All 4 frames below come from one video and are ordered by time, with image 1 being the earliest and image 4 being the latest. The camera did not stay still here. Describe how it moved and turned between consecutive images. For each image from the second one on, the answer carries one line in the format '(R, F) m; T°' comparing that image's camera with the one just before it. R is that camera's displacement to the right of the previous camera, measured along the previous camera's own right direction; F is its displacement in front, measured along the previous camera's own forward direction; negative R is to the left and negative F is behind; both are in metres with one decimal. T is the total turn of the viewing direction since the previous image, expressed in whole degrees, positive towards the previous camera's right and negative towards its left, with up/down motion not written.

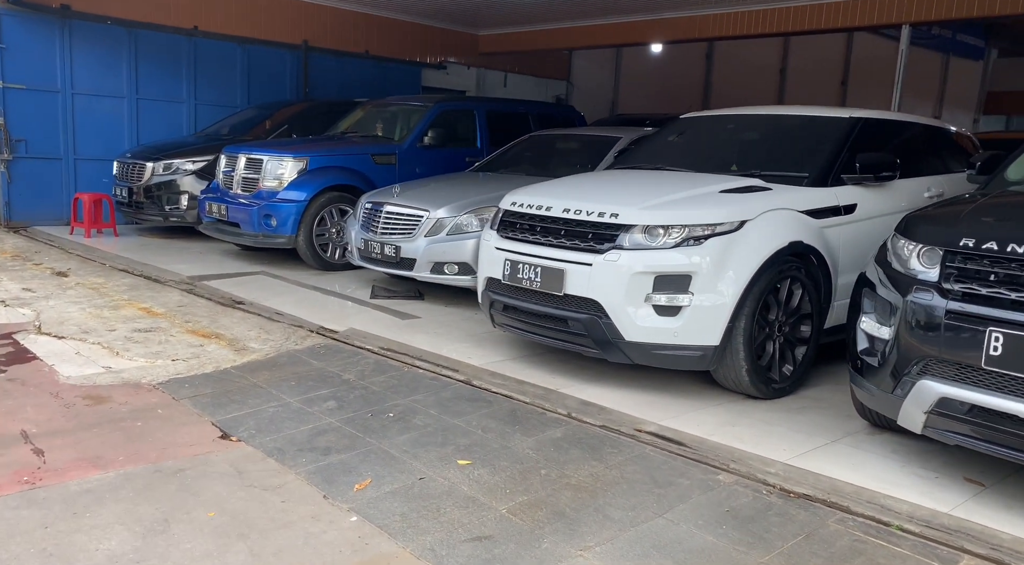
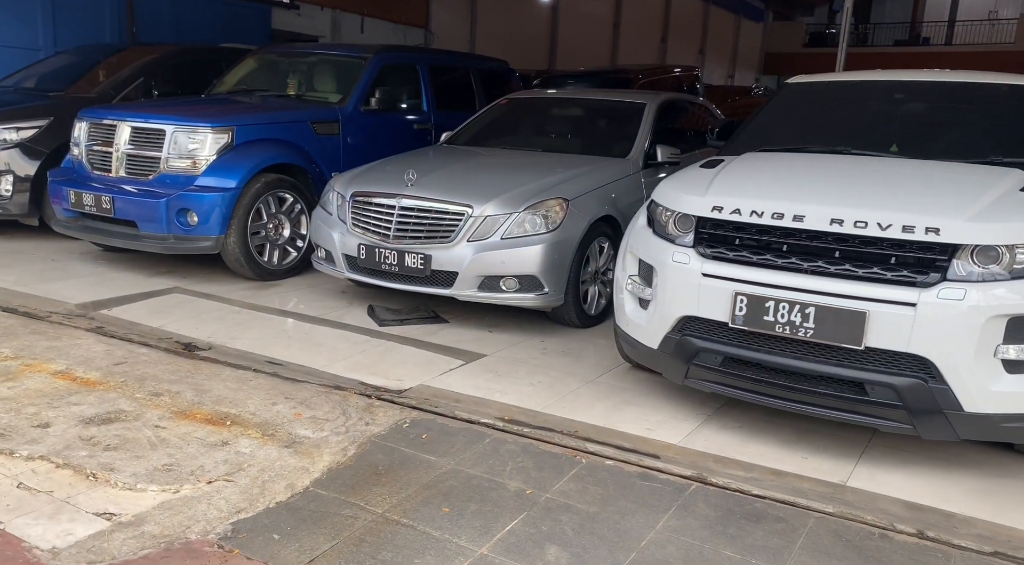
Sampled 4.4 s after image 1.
(-1.8, +1.9) m; +16°
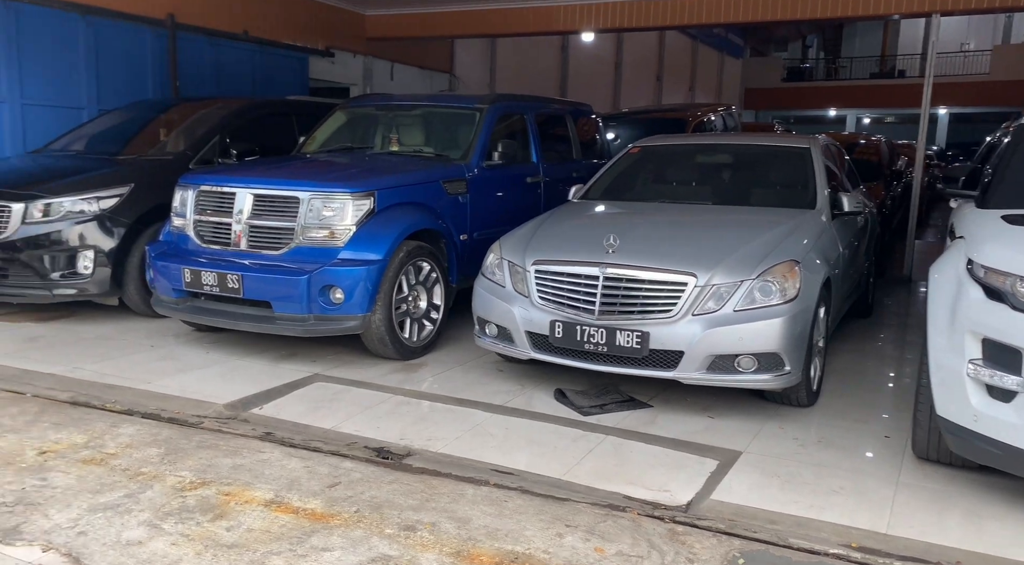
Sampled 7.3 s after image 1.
(-1.4, +0.7) m; +2°
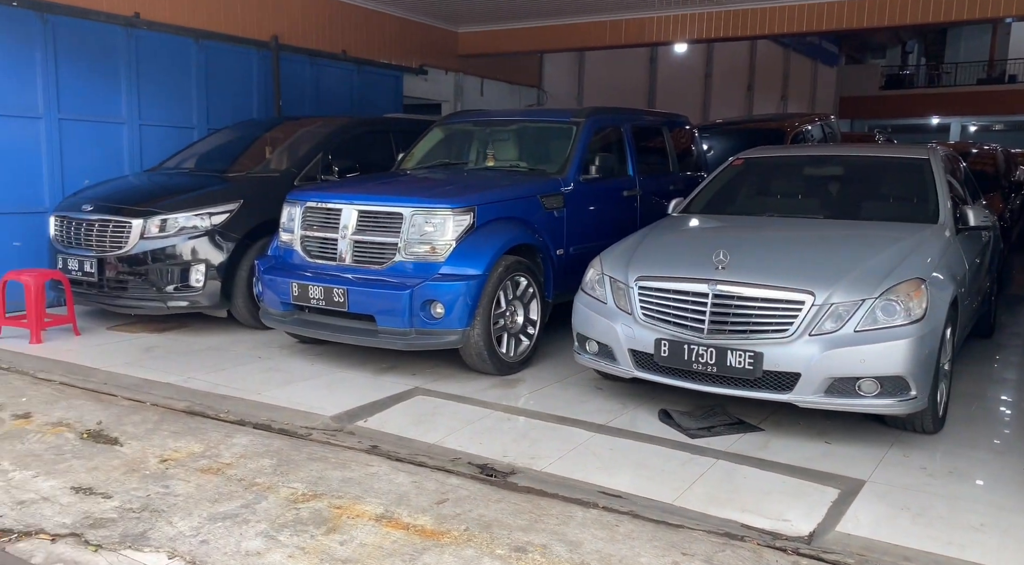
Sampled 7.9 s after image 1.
(-0.1, 0.0) m; -6°
